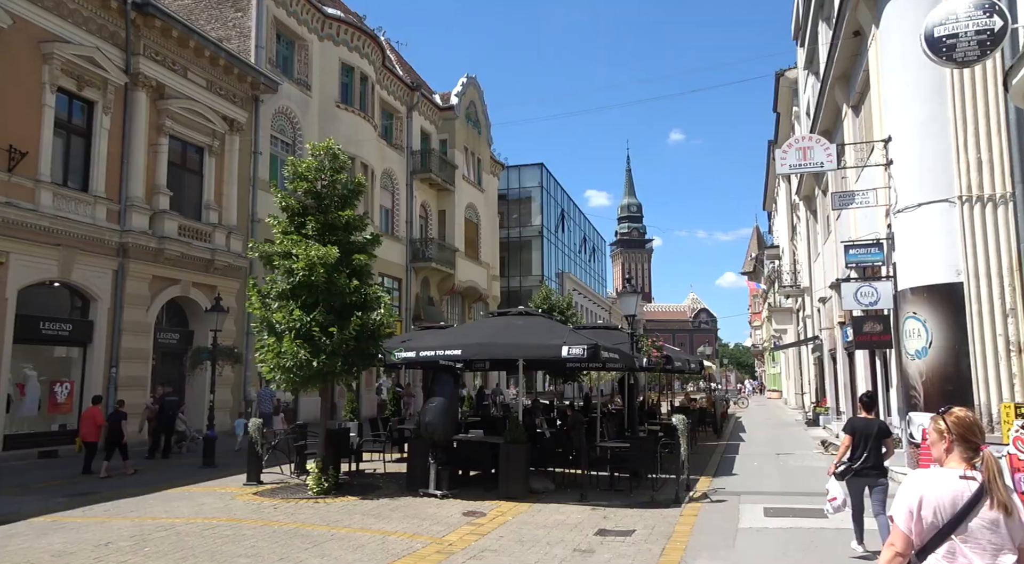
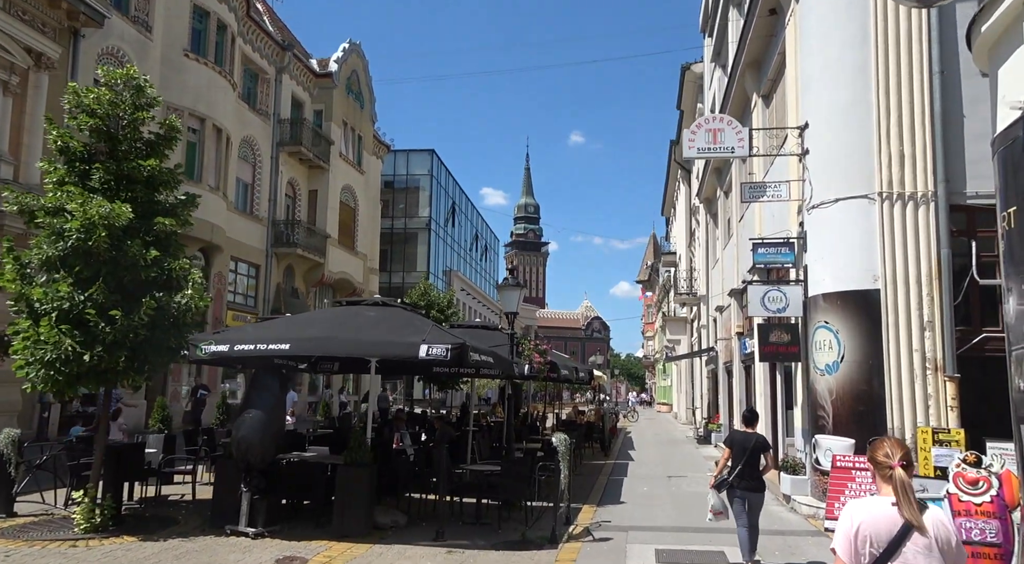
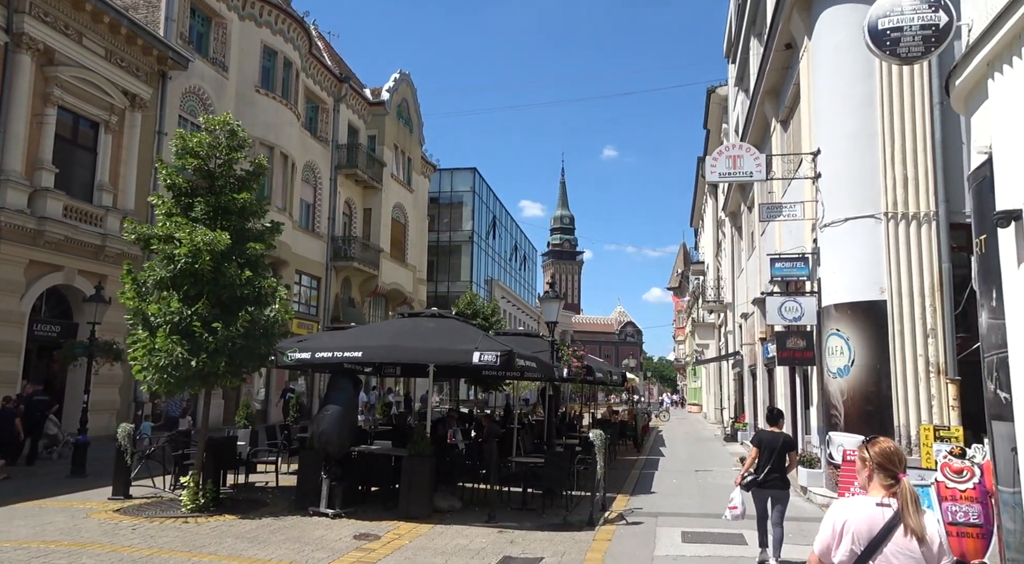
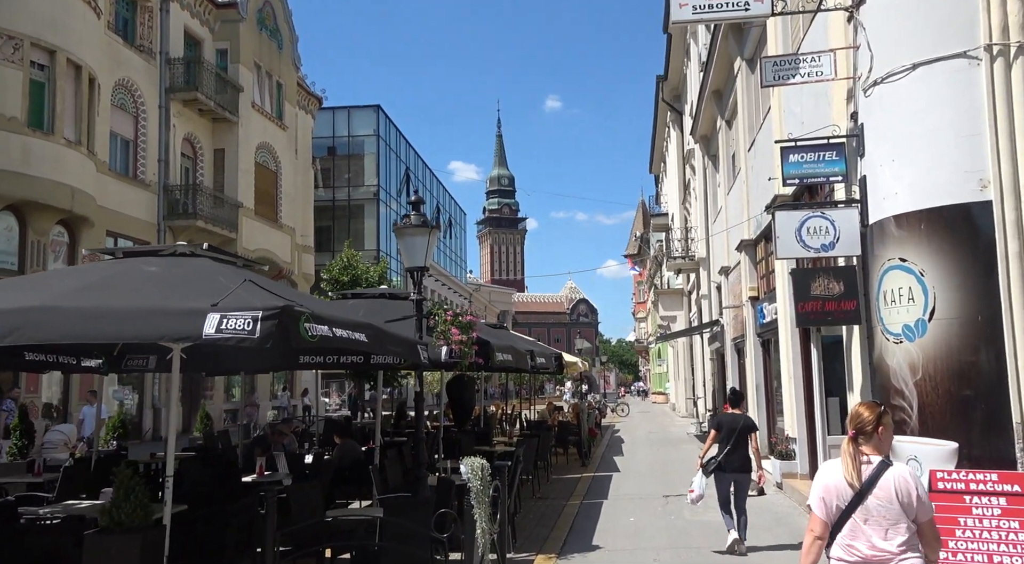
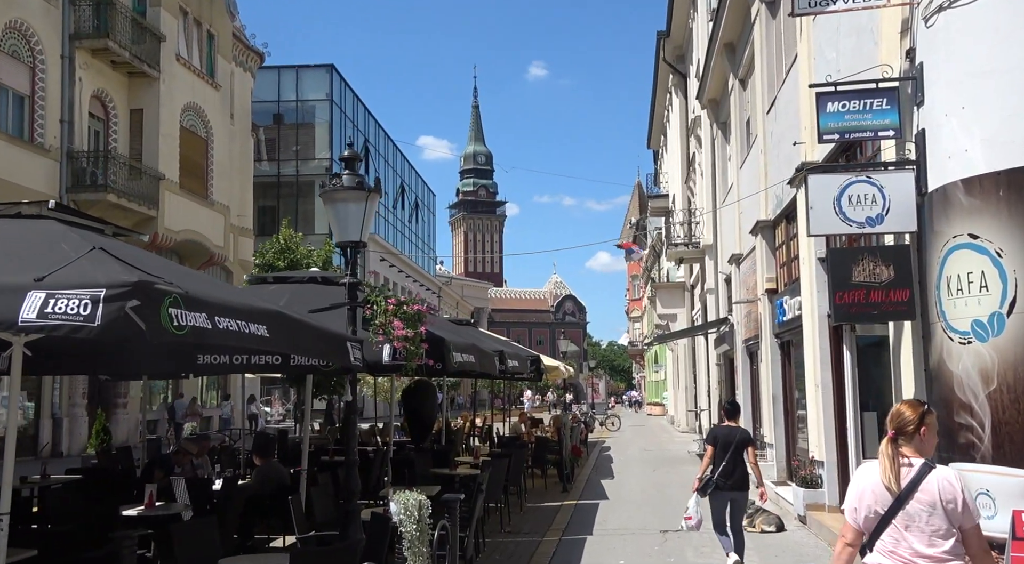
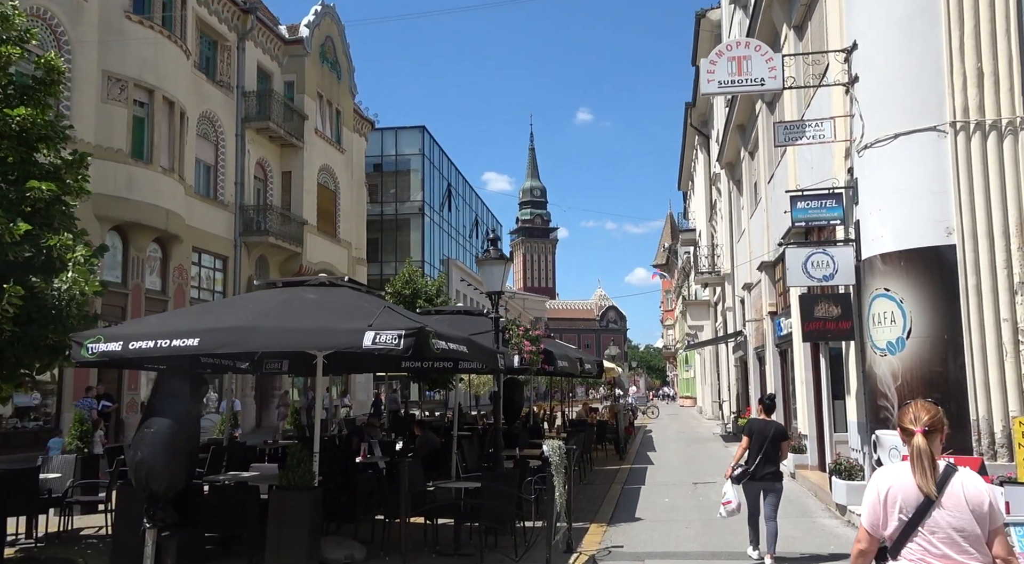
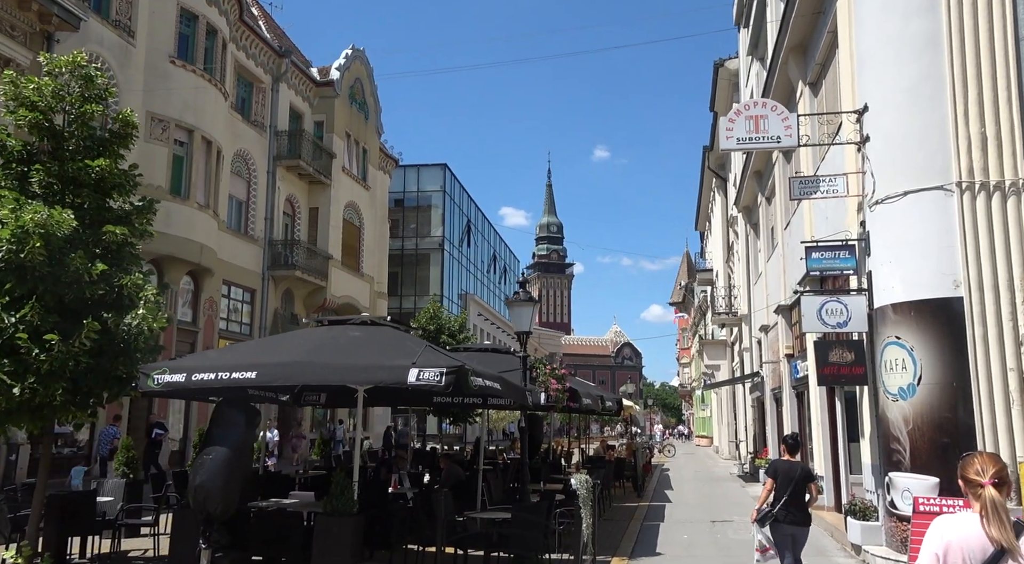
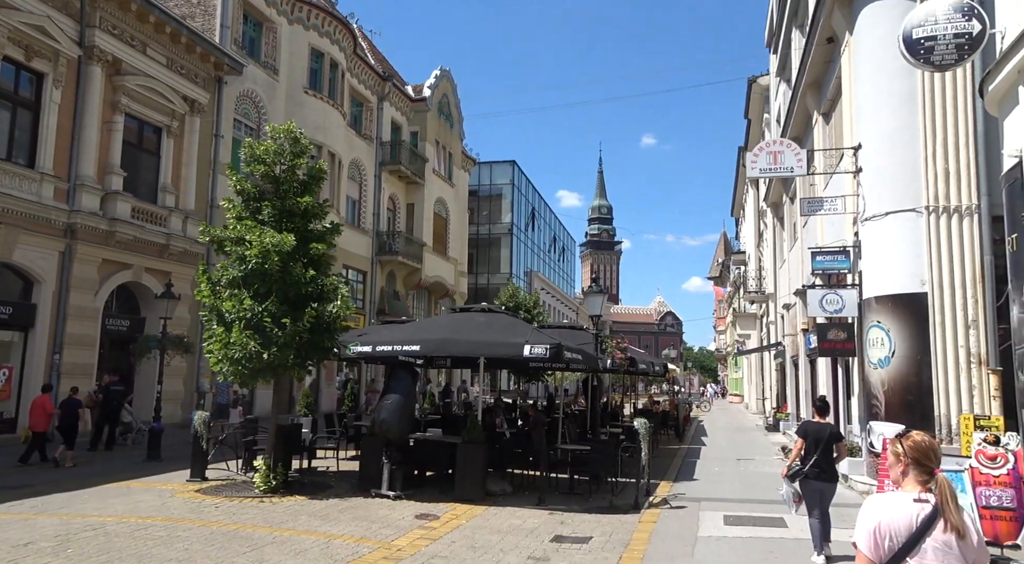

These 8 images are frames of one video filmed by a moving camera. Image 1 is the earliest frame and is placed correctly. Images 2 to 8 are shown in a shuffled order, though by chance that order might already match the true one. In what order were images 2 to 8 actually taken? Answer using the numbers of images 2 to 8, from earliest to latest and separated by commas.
8, 3, 2, 7, 6, 4, 5
